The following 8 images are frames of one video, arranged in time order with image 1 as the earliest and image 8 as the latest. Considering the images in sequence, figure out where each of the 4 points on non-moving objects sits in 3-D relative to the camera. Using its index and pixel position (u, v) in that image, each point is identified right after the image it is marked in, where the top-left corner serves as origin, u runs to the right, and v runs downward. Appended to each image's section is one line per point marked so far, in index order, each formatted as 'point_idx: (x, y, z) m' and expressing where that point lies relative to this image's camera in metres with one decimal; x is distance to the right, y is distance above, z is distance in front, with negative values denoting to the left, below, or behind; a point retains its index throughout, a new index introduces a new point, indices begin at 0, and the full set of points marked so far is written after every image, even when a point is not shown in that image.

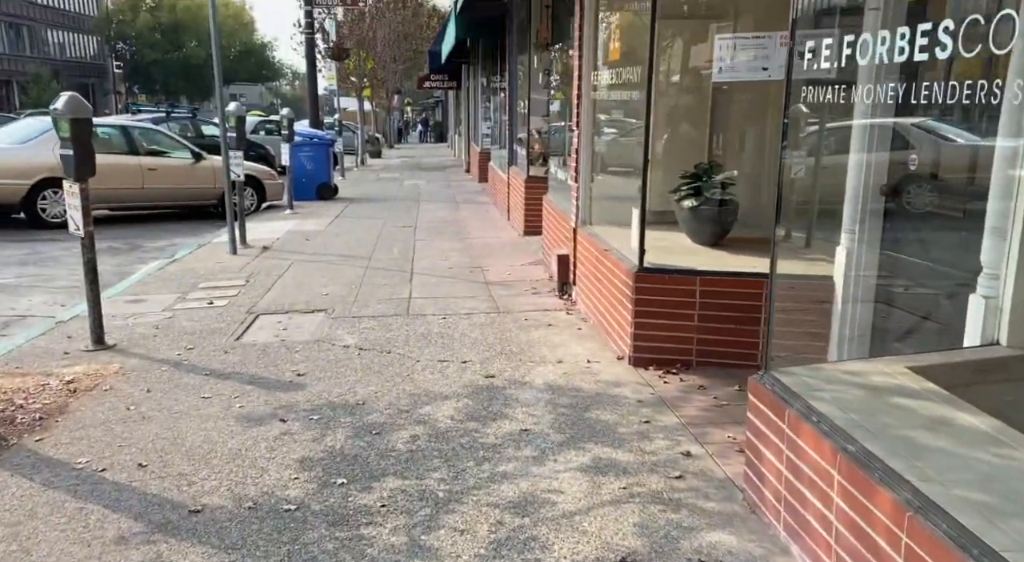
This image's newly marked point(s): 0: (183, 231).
0: (-4.8, +0.8, +12.2) m
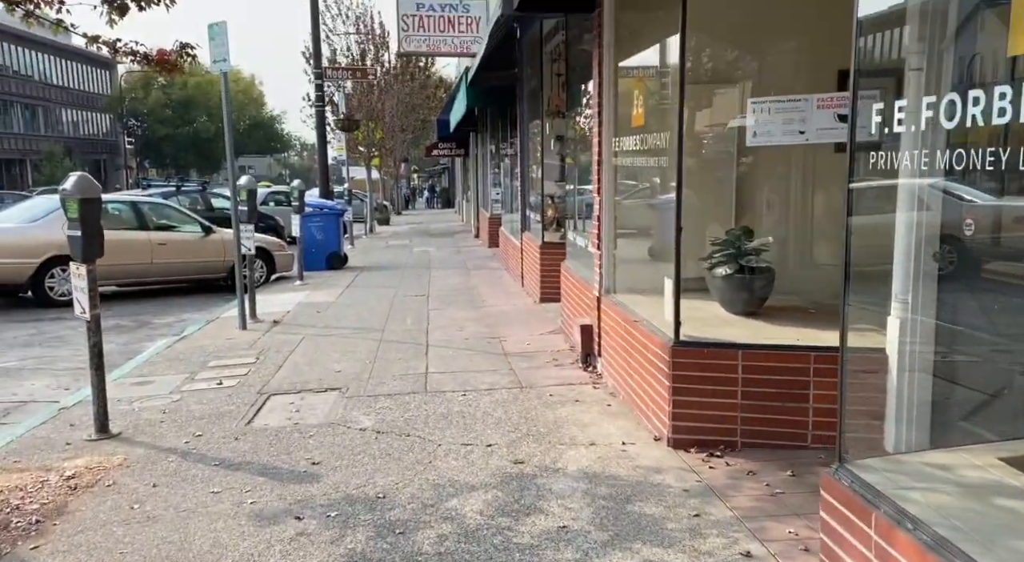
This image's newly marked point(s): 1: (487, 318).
0: (-4.6, -0.3, +12.0) m
1: (-0.3, -0.4, +9.3) m
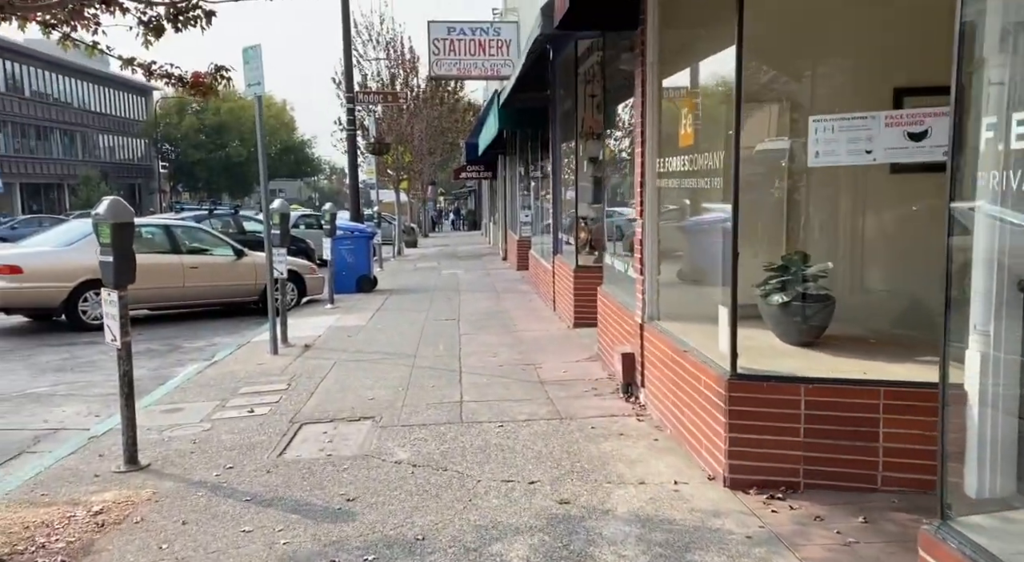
0: (-4.2, -0.7, +11.9) m
1: (+0.1, -0.7, +9.1) m
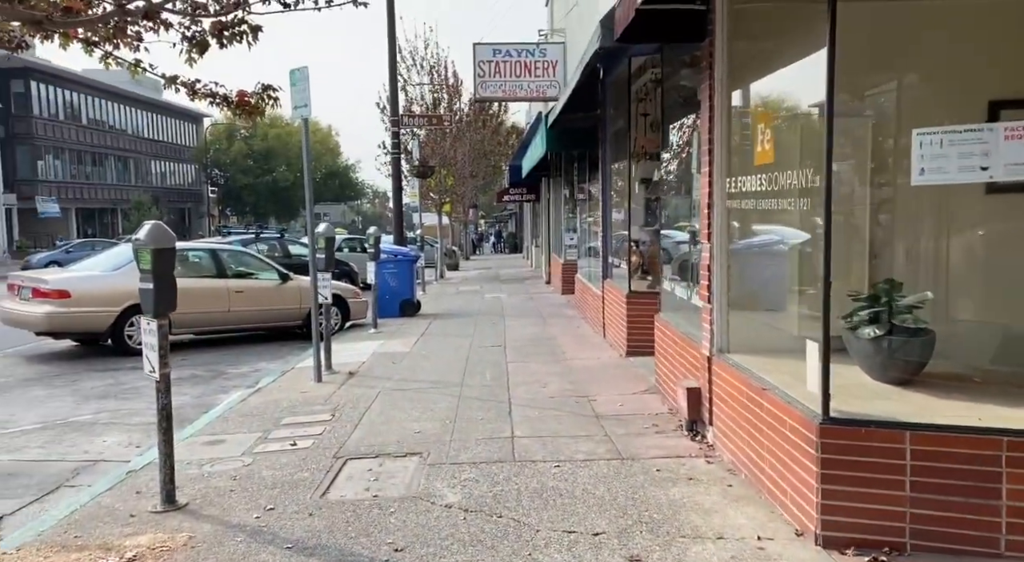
0: (-3.5, -1.0, +11.7) m
1: (+0.6, -1.0, +8.7) m
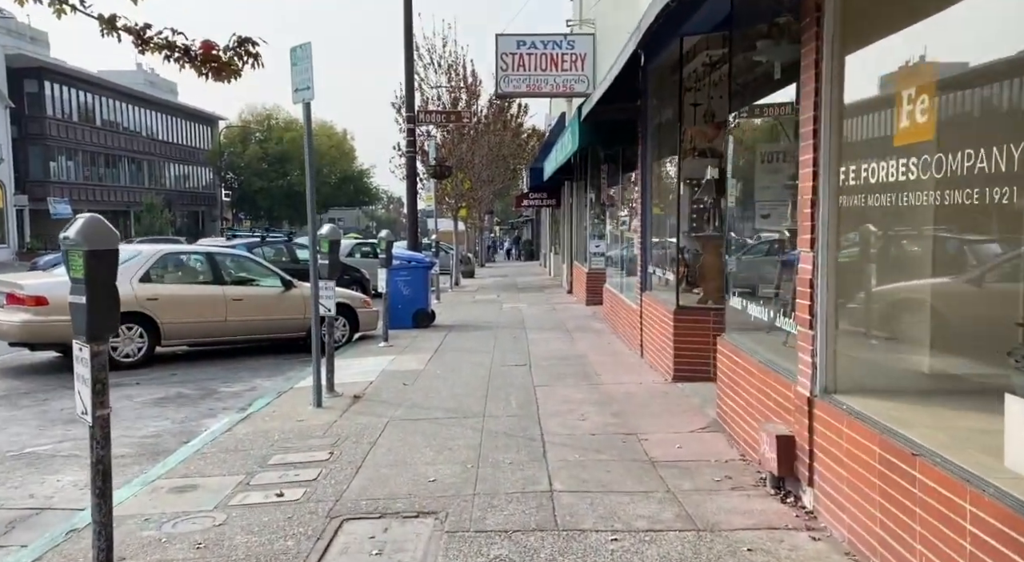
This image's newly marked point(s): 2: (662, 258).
0: (-3.1, -1.1, +10.6) m
1: (+0.9, -1.1, +7.5) m
2: (+1.7, +0.3, +9.4) m
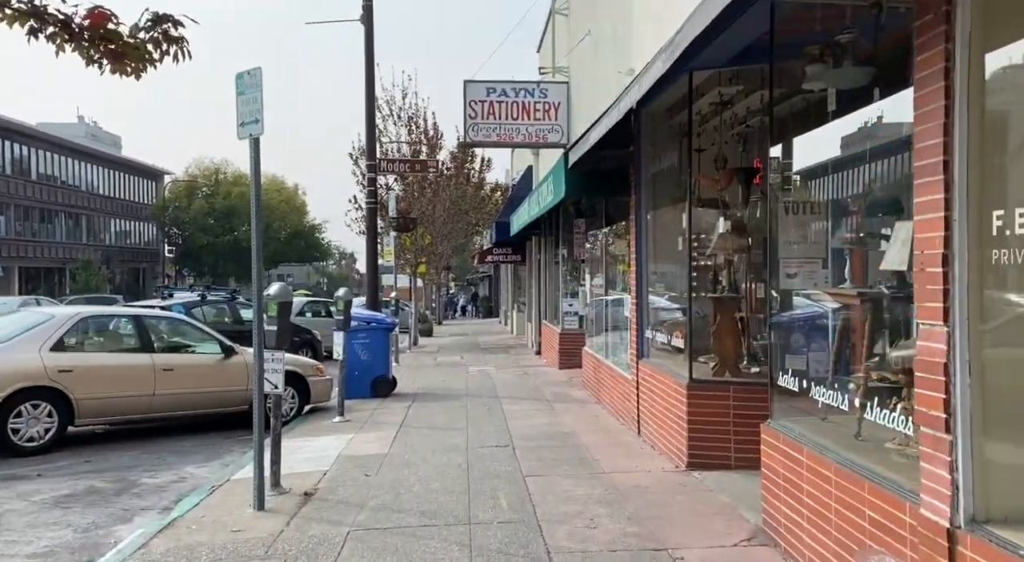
0: (-3.4, -1.9, +9.0) m
1: (+0.8, -1.6, +6.2) m
2: (+1.5, -0.4, +8.2) m
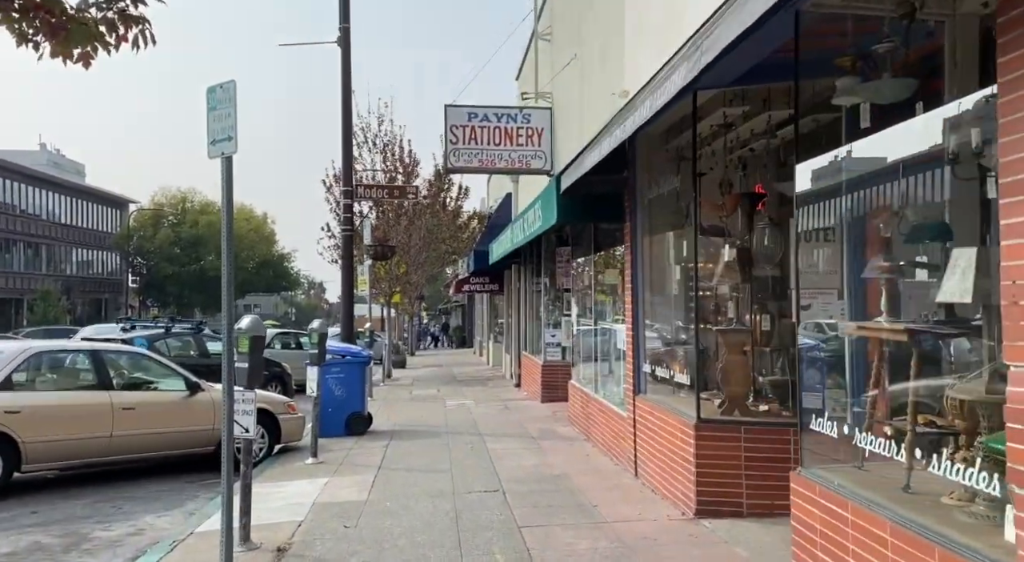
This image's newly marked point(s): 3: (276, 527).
0: (-3.5, -2.2, +8.3) m
1: (+0.8, -1.8, +5.6) m
2: (+1.4, -0.7, +7.8) m
3: (-1.9, -2.0, +6.8) m
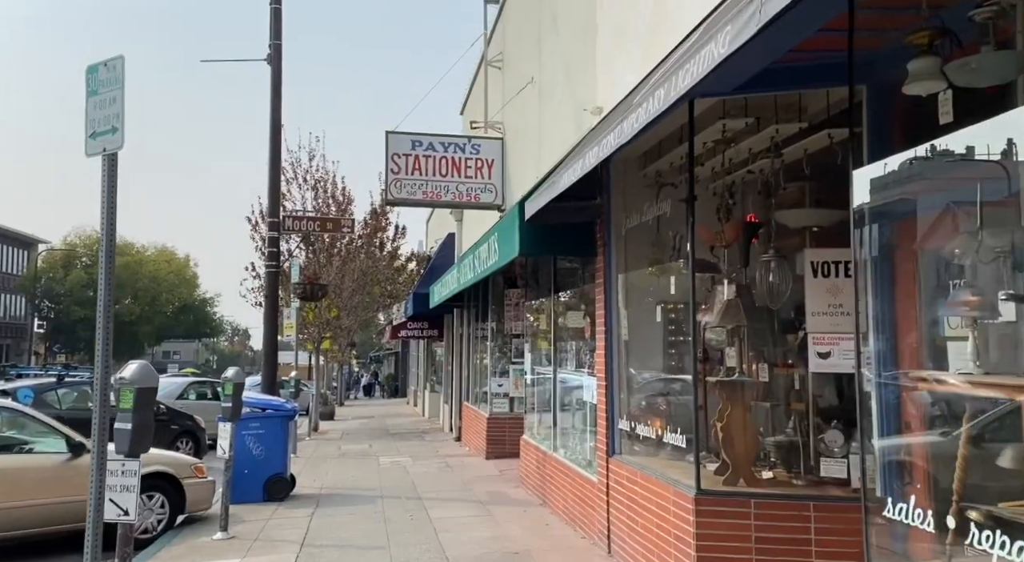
0: (-3.9, -2.5, +6.6) m
1: (+0.6, -2.0, +4.4) m
2: (+1.1, -1.1, +6.6) m
3: (-2.2, -2.3, +5.3) m
